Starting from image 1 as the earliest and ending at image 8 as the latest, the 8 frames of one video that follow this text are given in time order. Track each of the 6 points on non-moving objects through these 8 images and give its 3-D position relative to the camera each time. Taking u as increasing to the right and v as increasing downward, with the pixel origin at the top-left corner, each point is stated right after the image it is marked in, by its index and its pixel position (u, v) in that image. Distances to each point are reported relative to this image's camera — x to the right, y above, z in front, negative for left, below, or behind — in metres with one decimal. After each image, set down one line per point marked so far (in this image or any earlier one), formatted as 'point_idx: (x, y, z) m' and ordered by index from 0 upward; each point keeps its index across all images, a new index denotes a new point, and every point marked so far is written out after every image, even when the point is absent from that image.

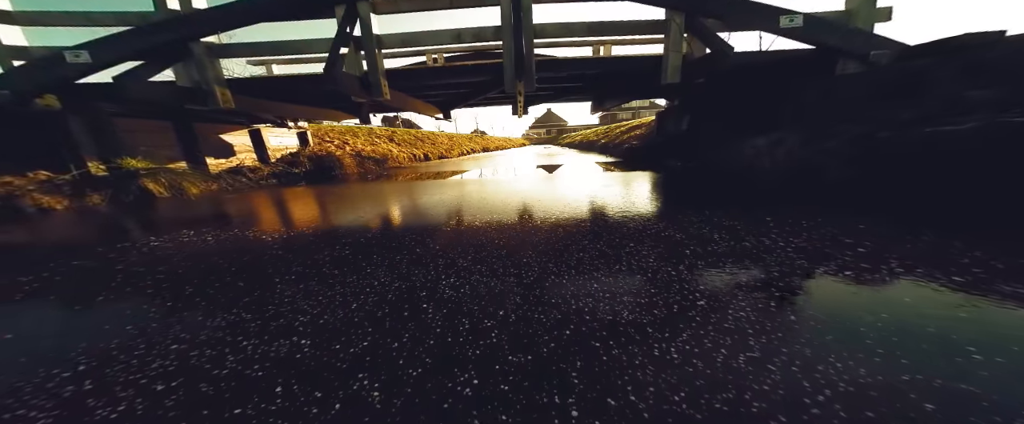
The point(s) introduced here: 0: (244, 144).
0: (-5.3, +1.3, +5.2) m
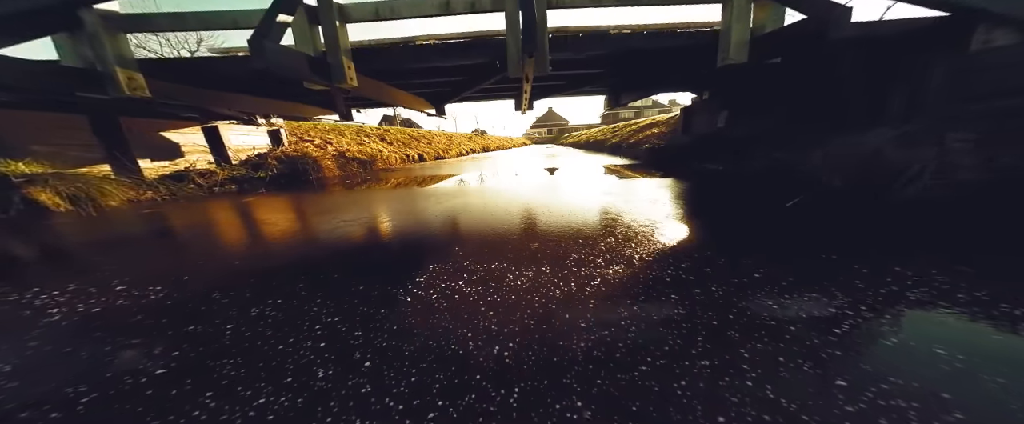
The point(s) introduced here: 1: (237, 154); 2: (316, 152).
0: (-5.2, +1.1, +4.4) m
1: (-5.2, +1.1, +4.9) m
2: (-4.6, +1.4, +6.1) m
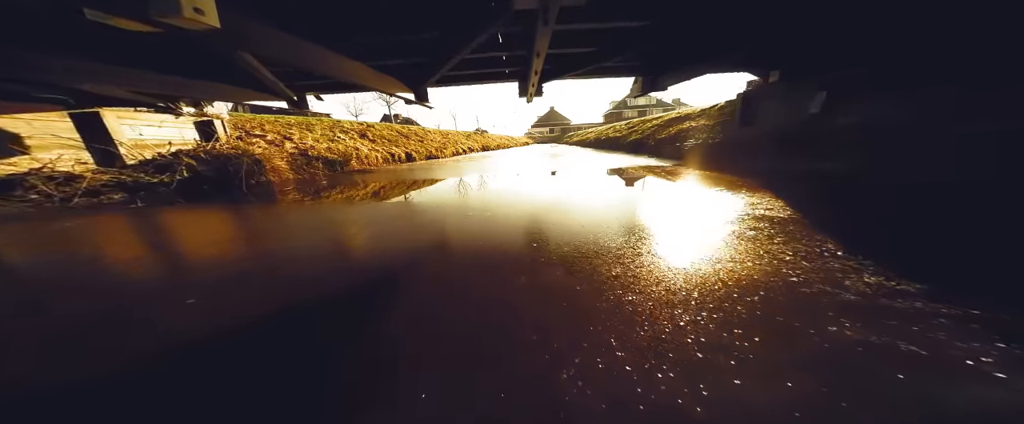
0: (-5.2, +0.9, +3.1) m
1: (-5.1, +0.8, +3.6) m
2: (-4.5, +1.1, +4.8) m
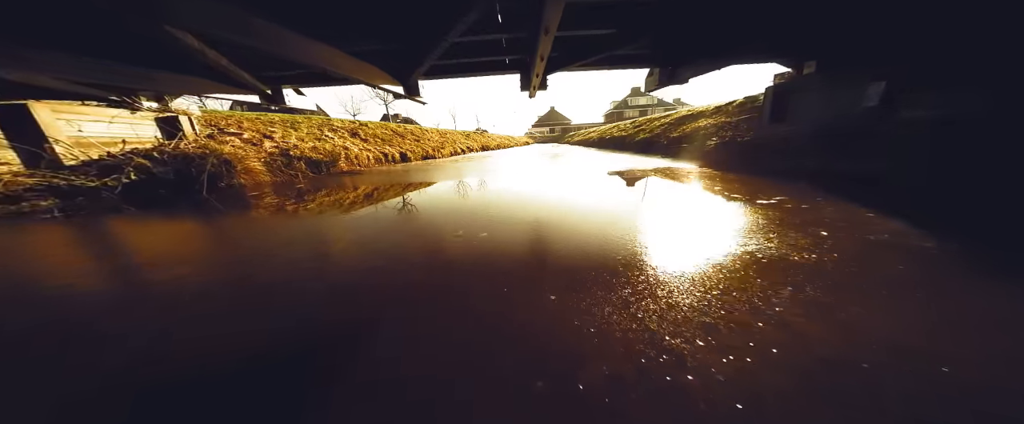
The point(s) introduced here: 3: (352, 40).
0: (-5.2, +0.8, +2.6) m
1: (-5.1, +0.7, +3.1) m
2: (-4.5, +1.0, +4.3) m
3: (-1.9, +2.1, +3.2) m
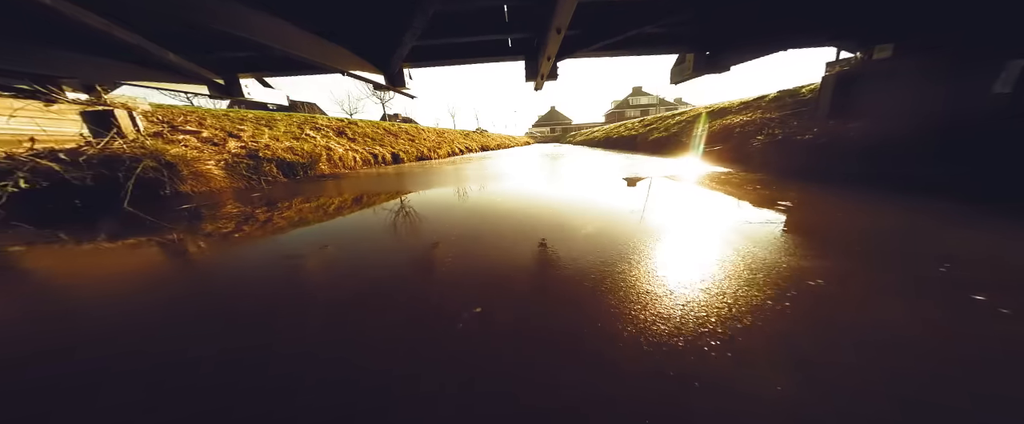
0: (-5.1, +0.6, +1.9) m
1: (-5.0, +0.6, +2.4) m
2: (-4.5, +0.9, +3.6) m
3: (-1.9, +1.9, +2.5) m
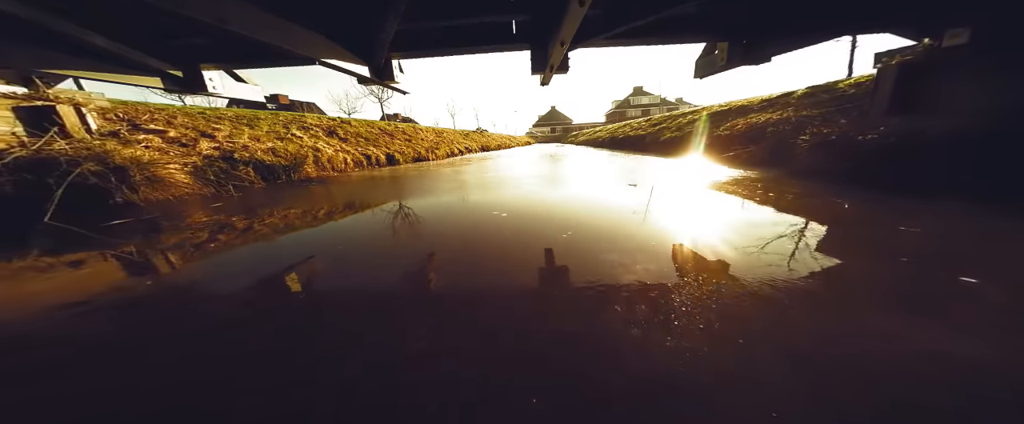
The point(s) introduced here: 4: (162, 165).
0: (-5.1, +0.5, +1.5) m
1: (-5.0, +0.5, +2.0) m
2: (-4.4, +0.7, +3.2) m
3: (-1.8, +1.8, +2.1) m
4: (-4.2, +0.5, +3.1) m
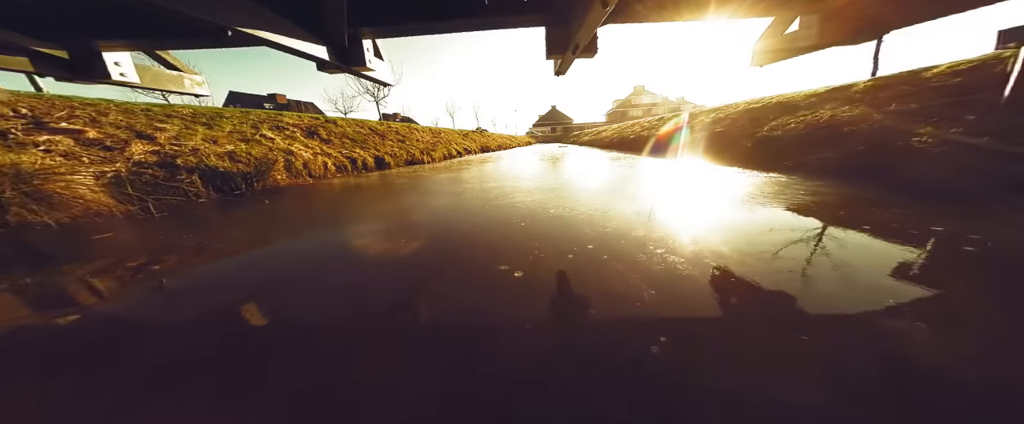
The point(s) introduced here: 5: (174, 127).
0: (-5.0, +0.3, +0.7) m
1: (-4.9, +0.2, +1.2) m
2: (-4.3, +0.5, +2.4) m
3: (-1.7, +1.5, +1.3) m
4: (-4.1, +0.3, +2.4) m
5: (-4.8, +1.2, +3.7) m
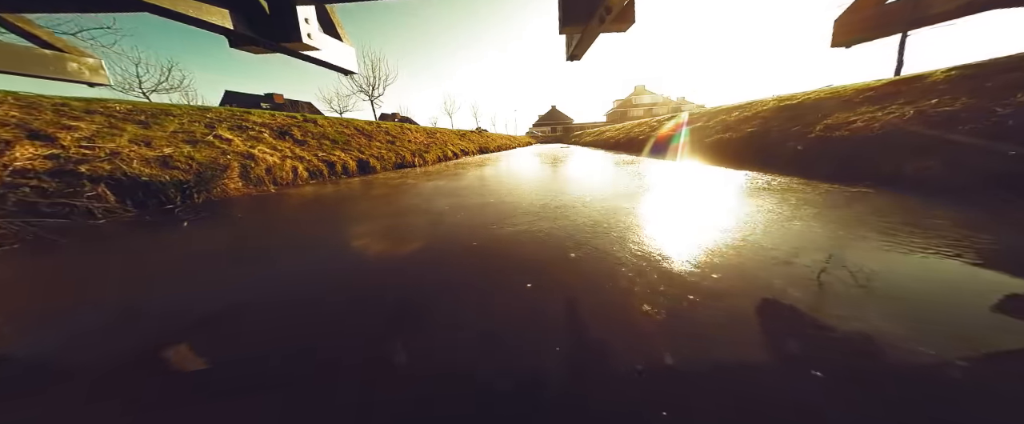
0: (-5.0, 0.0, 0.0) m
1: (-4.9, 0.0, +0.5) m
2: (-4.3, +0.3, +1.7) m
3: (-1.7, +1.3, +0.6) m
4: (-4.1, +0.1, +1.6) m
5: (-4.8, +1.0, +3.0) m
